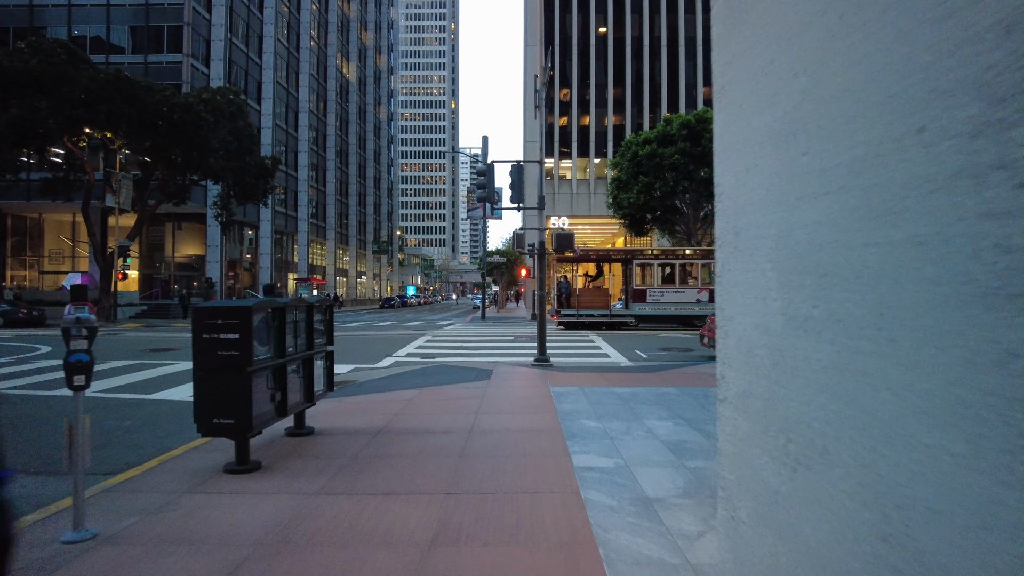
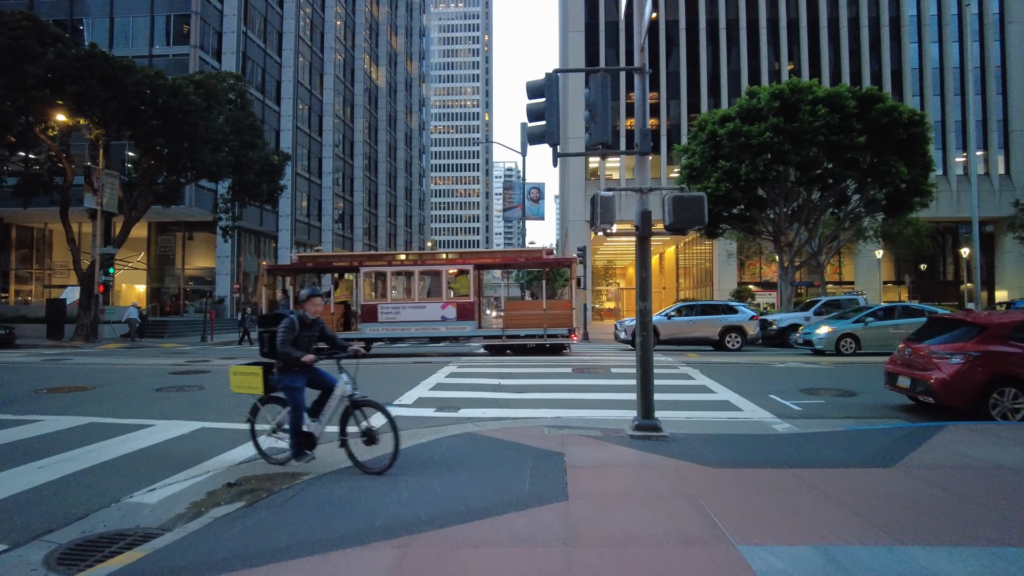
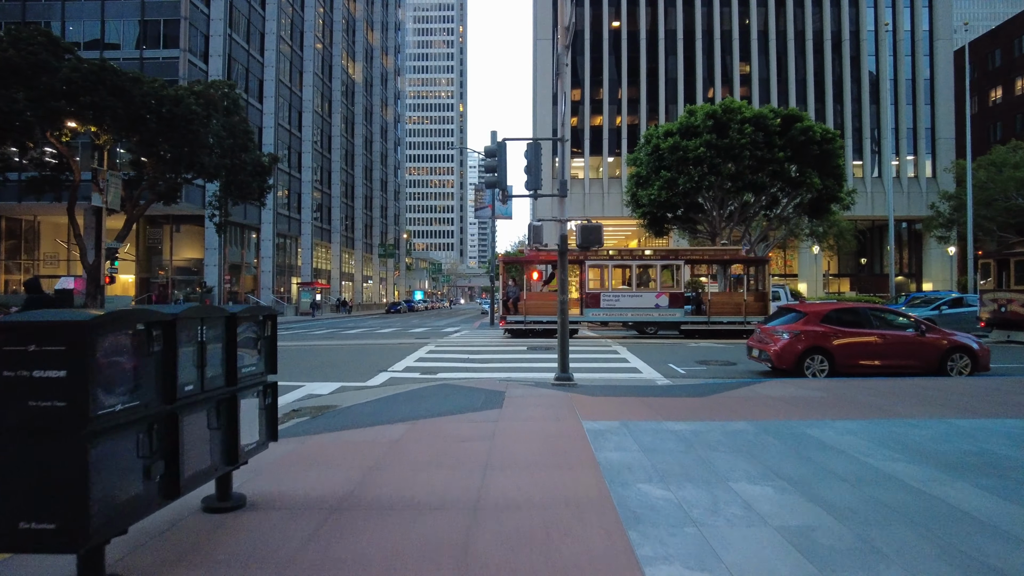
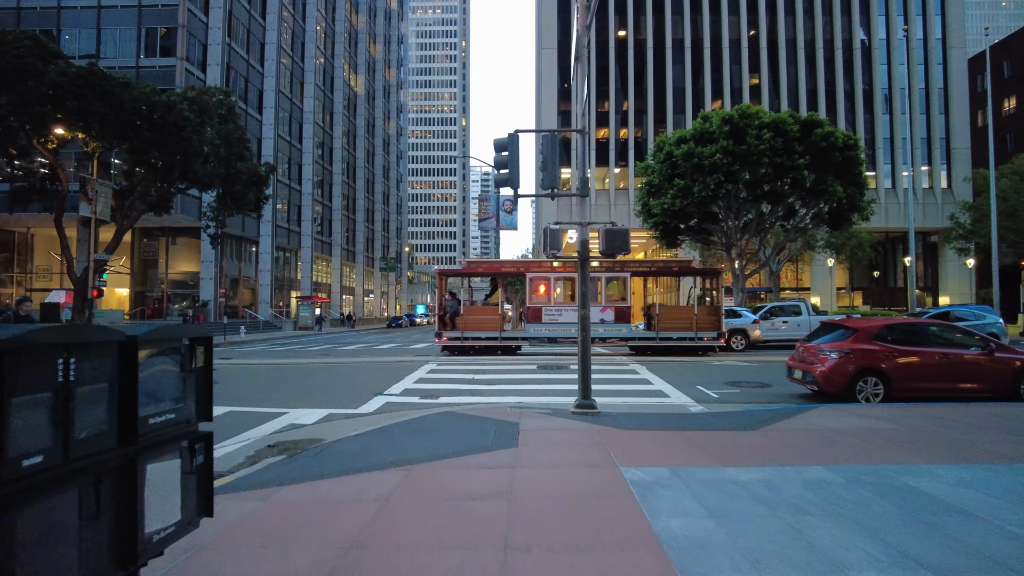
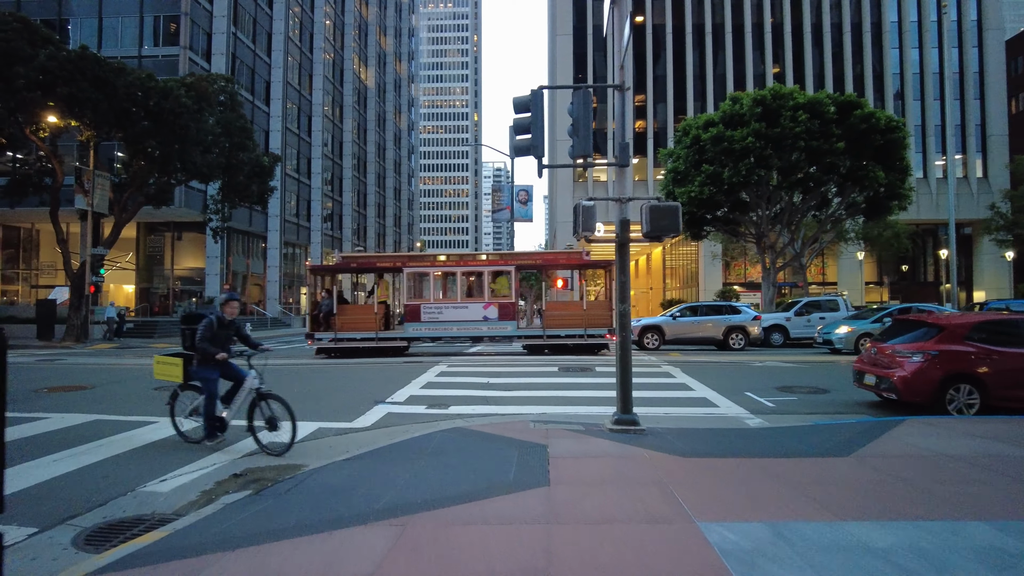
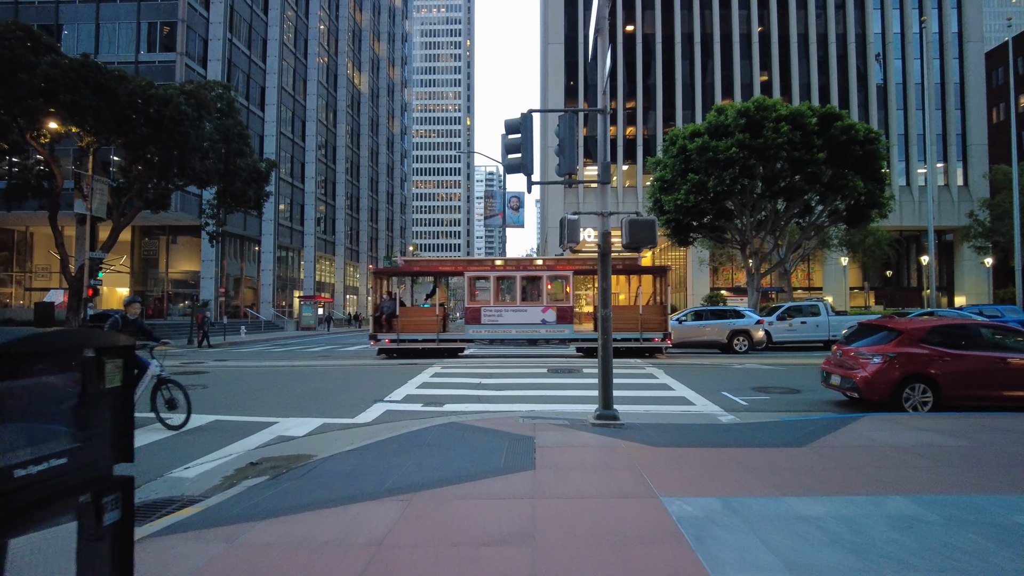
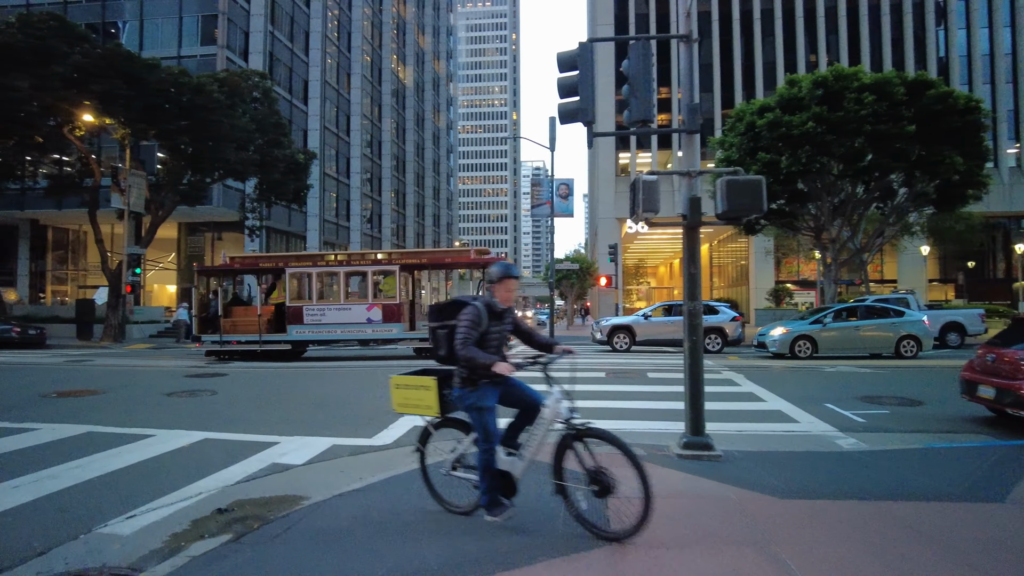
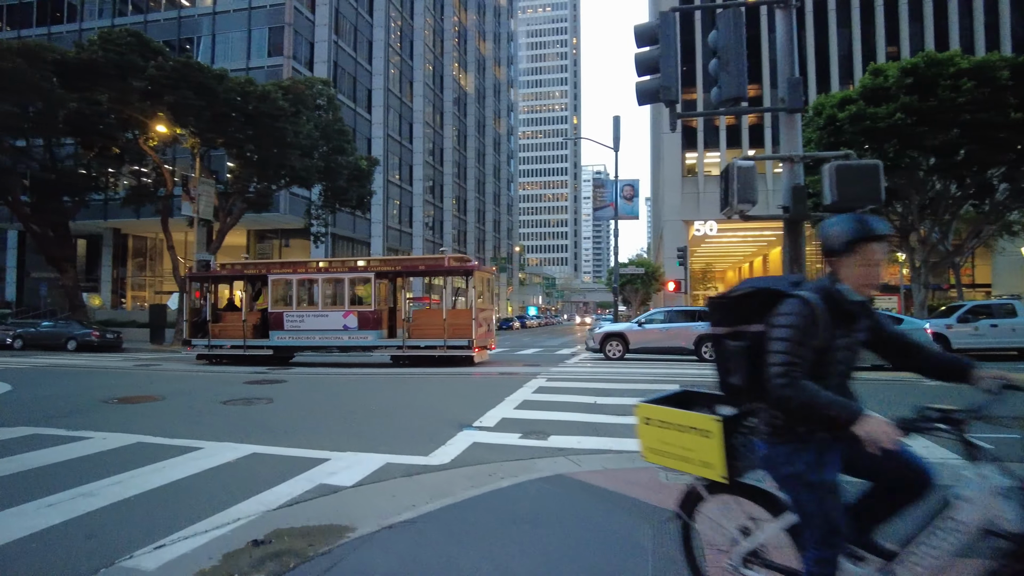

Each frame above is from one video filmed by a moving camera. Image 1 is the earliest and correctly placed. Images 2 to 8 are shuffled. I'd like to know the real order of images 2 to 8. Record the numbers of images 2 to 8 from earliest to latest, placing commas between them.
3, 4, 6, 5, 2, 7, 8
